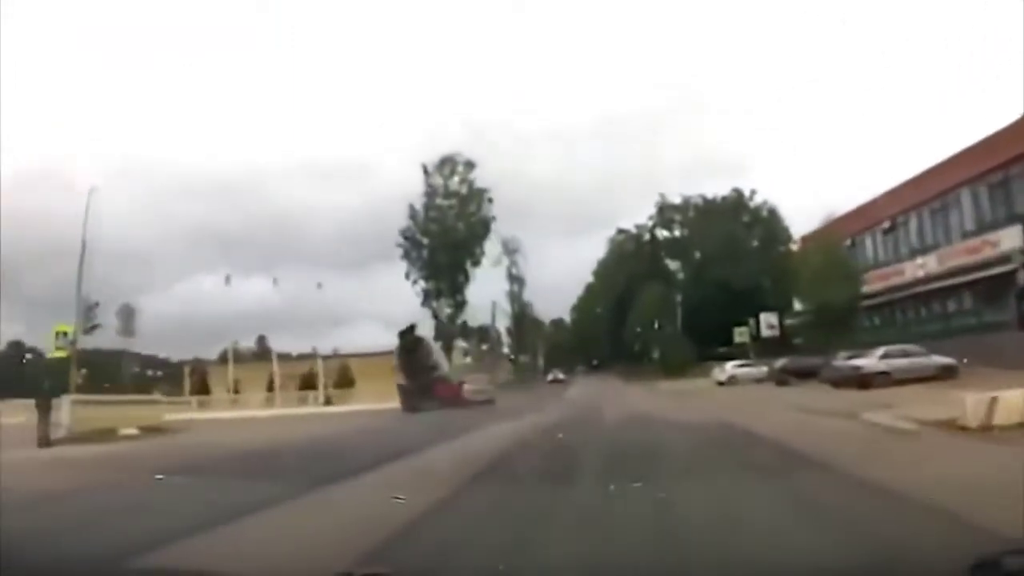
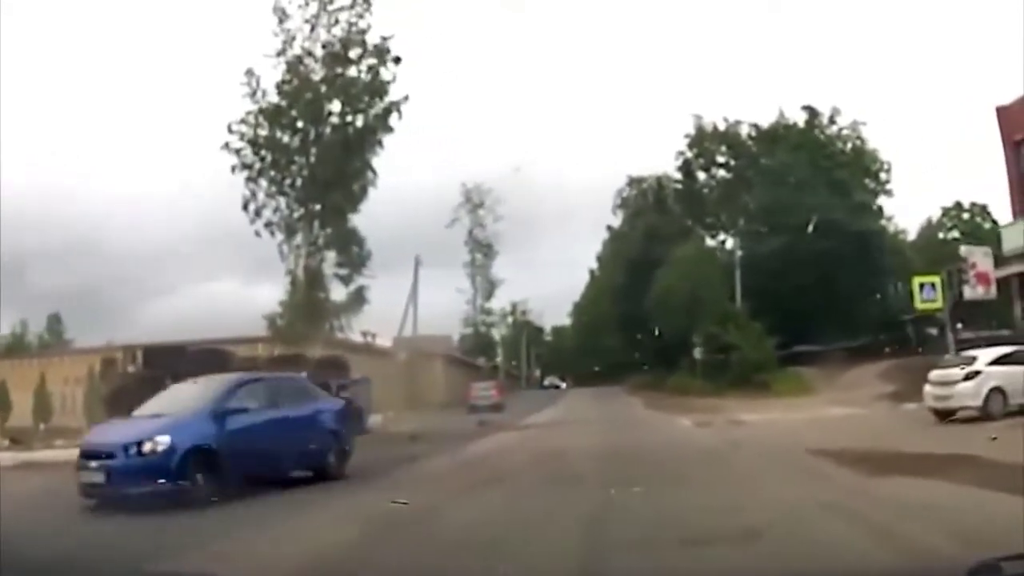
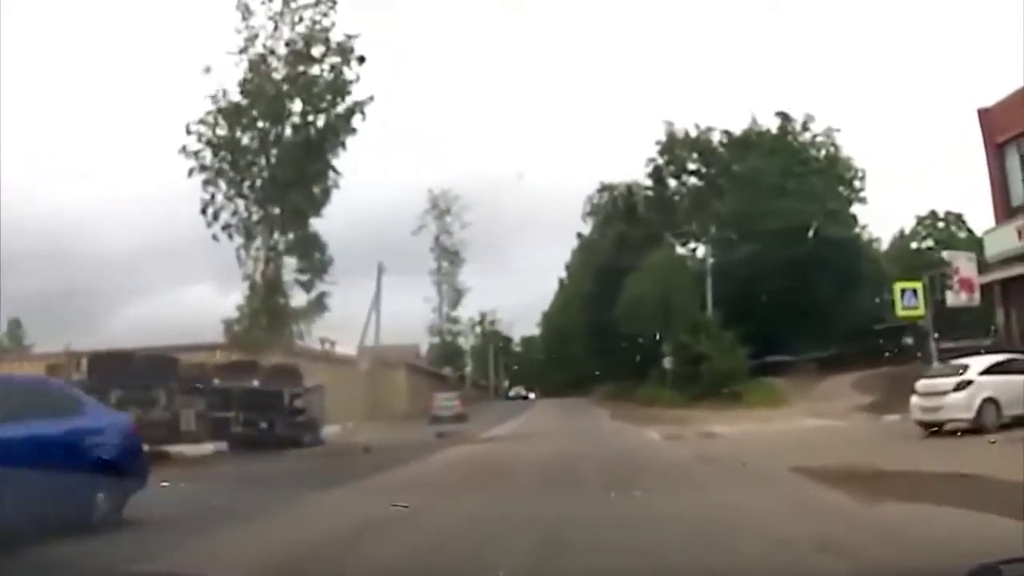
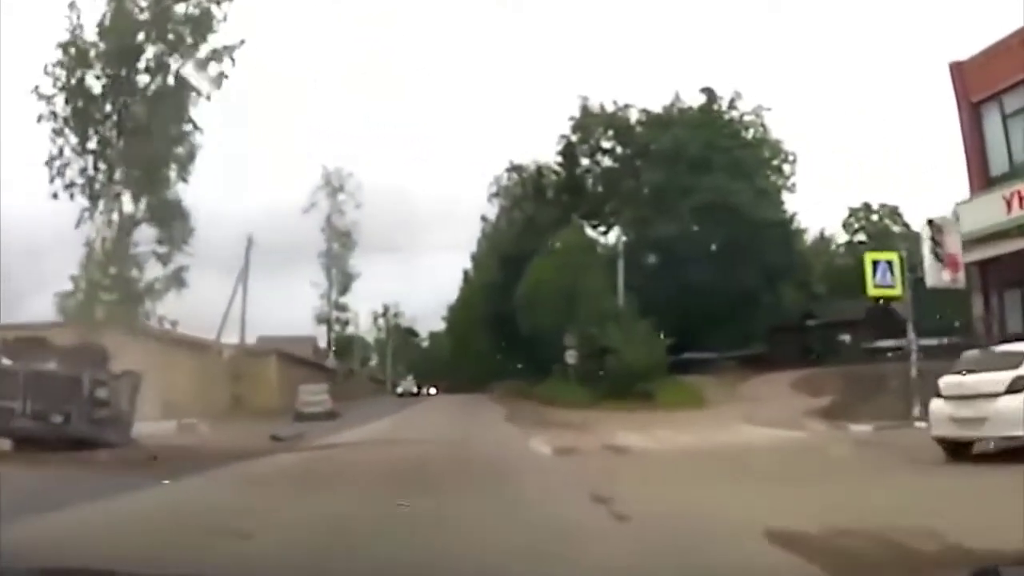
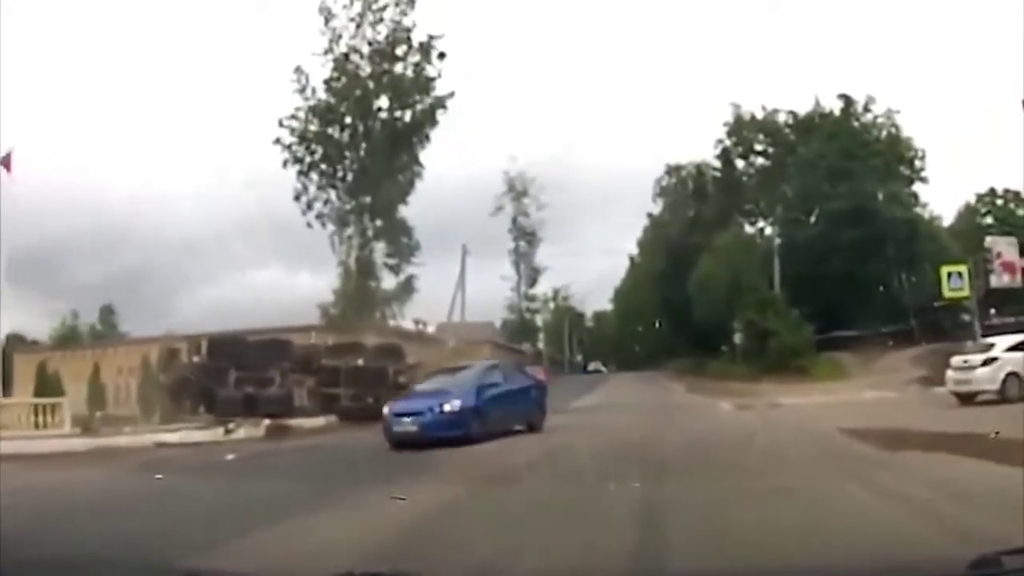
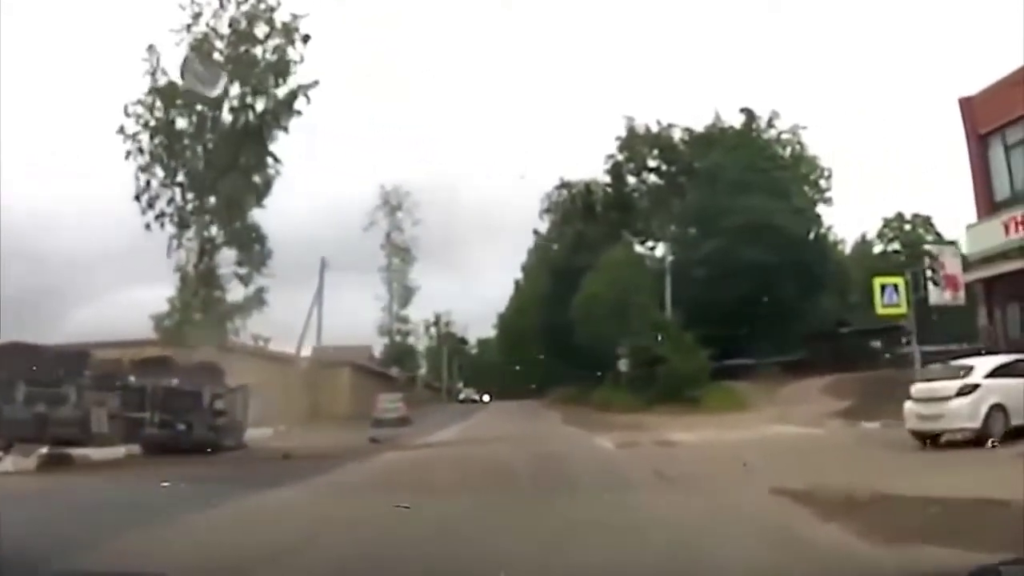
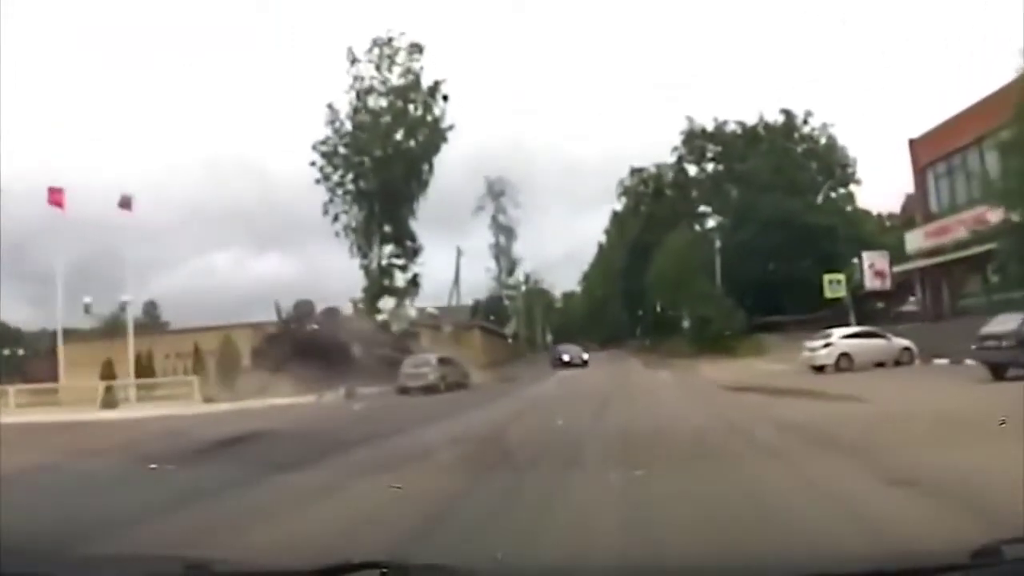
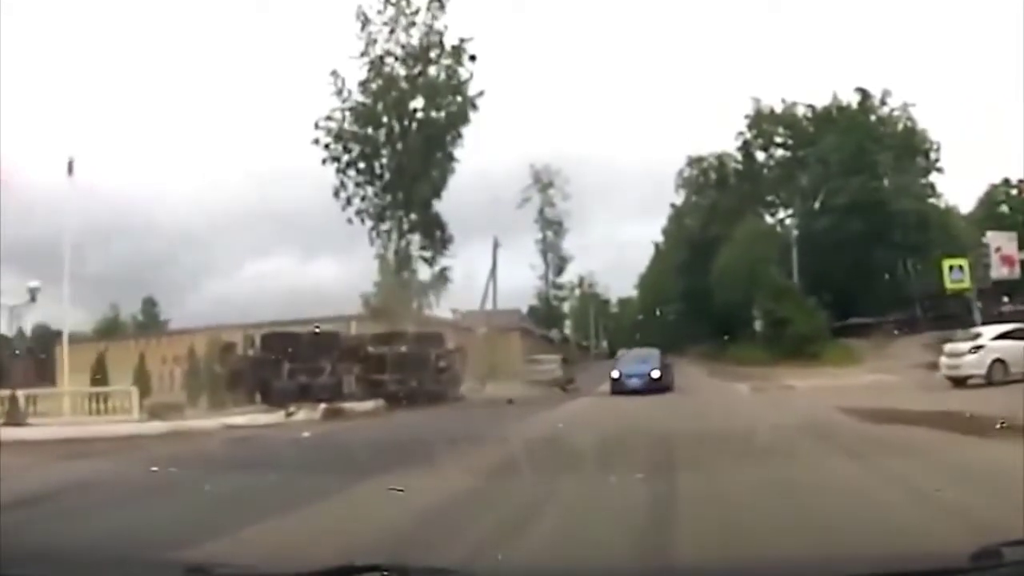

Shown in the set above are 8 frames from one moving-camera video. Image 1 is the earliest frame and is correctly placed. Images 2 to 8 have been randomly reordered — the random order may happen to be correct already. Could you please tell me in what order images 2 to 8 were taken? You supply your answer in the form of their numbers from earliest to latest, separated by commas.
7, 8, 5, 2, 3, 6, 4
